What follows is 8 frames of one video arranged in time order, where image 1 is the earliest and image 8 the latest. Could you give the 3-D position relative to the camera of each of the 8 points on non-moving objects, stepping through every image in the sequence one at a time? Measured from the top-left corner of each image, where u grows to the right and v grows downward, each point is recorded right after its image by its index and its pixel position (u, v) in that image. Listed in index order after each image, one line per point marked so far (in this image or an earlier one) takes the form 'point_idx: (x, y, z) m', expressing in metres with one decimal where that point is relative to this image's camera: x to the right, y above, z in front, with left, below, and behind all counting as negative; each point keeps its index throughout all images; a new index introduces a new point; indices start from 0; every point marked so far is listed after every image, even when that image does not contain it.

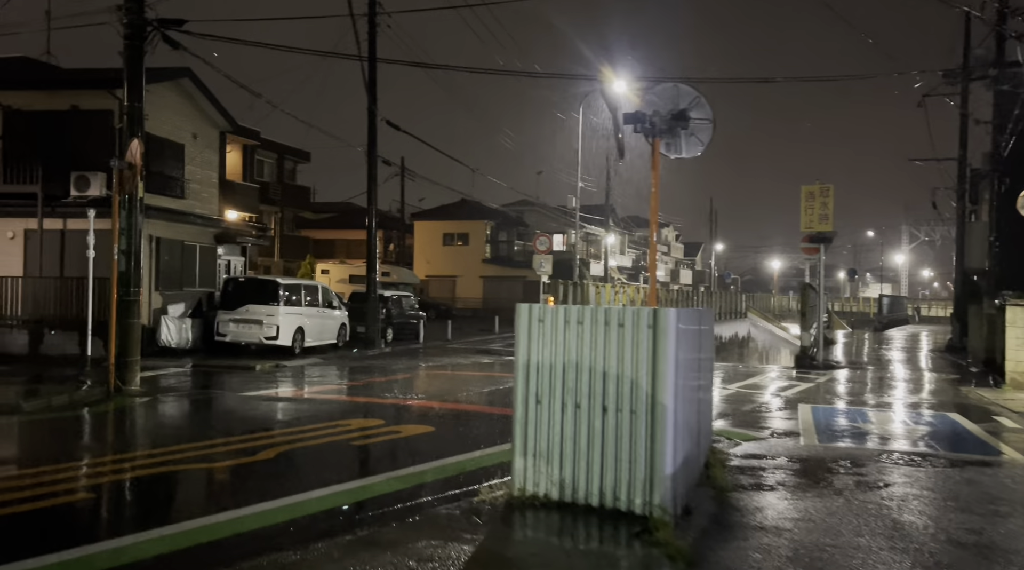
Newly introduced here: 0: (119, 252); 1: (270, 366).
0: (-5.3, +0.4, +12.7) m
1: (-4.5, -1.5, +17.7) m
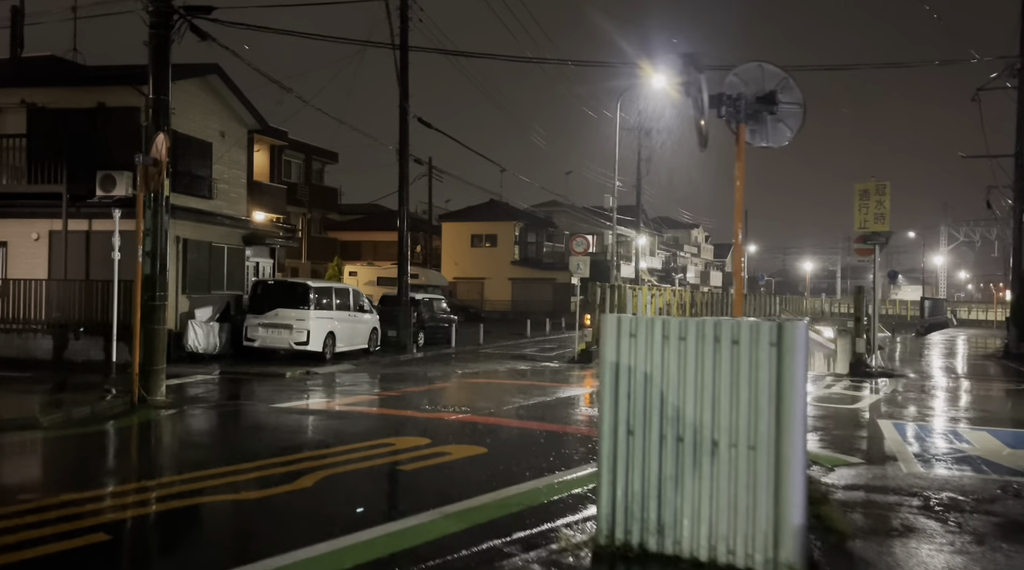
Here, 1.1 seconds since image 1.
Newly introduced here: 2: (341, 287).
0: (-4.7, +0.4, +12.0) m
1: (-3.8, -1.6, +16.9) m
2: (-3.5, 0.0, +19.4) m
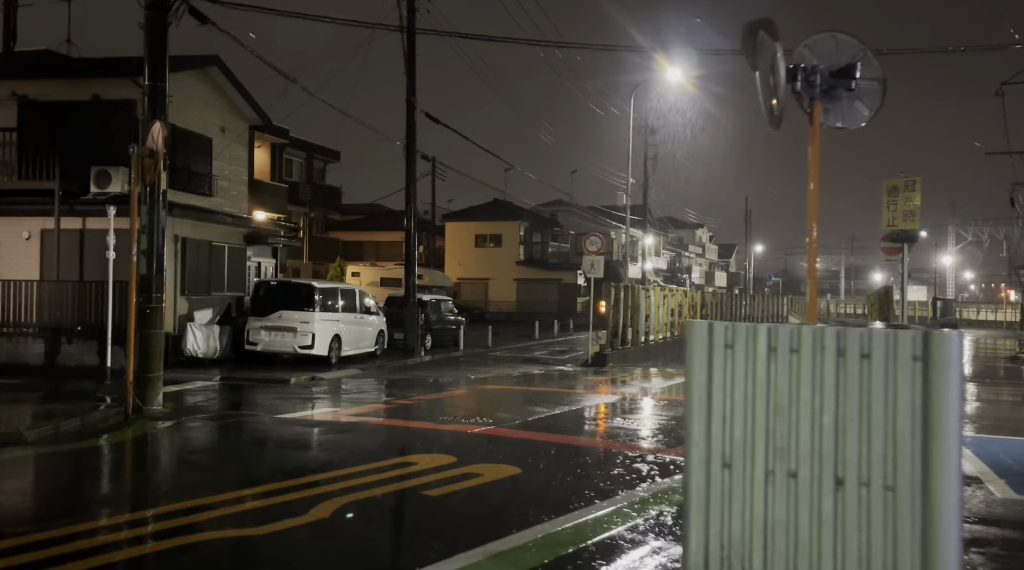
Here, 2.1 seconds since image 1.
0: (-4.4, +0.4, +11.2) m
1: (-3.5, -1.6, +16.1) m
2: (-3.2, -0.1, +18.6) m
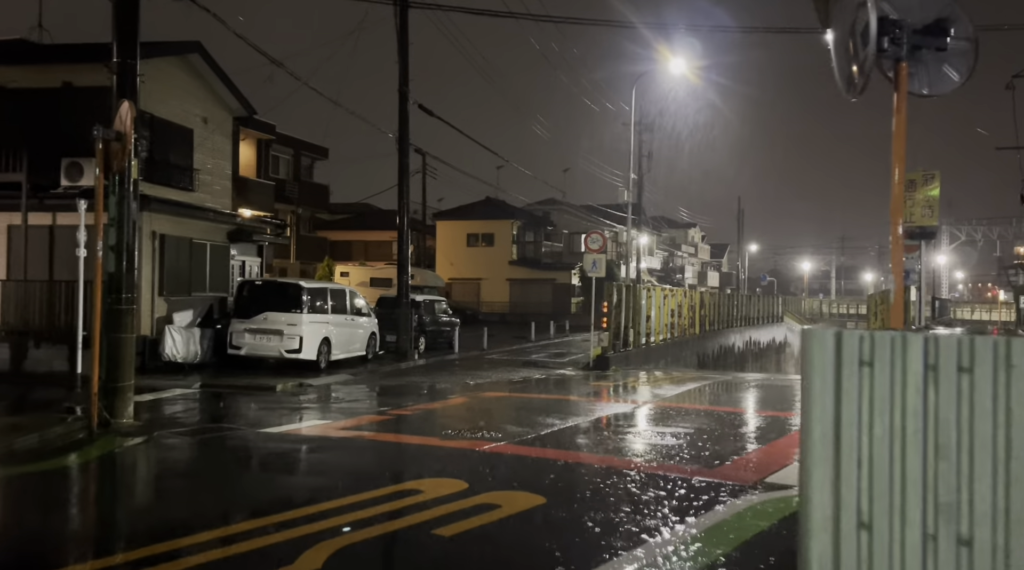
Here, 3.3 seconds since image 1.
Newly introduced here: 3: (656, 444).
0: (-4.3, +0.4, +10.1) m
1: (-3.5, -1.6, +15.0) m
2: (-3.2, 0.0, +17.5) m
3: (+1.6, -1.8, +10.4) m
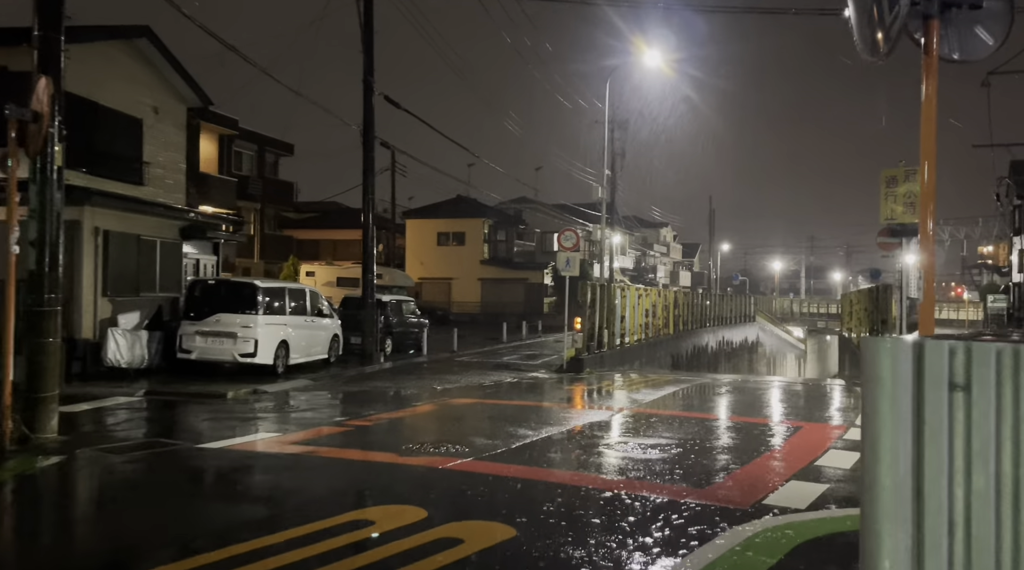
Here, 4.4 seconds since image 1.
0: (-4.6, +0.4, +9.0) m
1: (-3.9, -1.6, +14.0) m
2: (-3.8, 0.0, +16.5) m
3: (+1.3, -1.8, +9.6) m
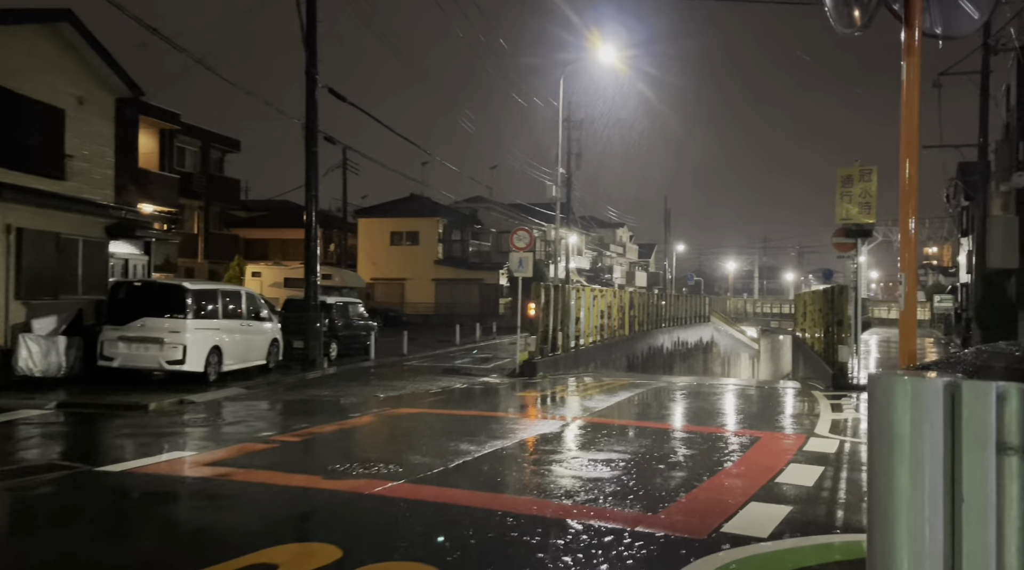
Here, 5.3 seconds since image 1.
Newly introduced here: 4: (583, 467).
0: (-5.1, +0.4, +8.0) m
1: (-4.7, -1.6, +13.0) m
2: (-4.6, -0.1, +15.5) m
3: (+0.7, -1.8, +8.8) m
4: (+0.7, -1.8, +9.4) m
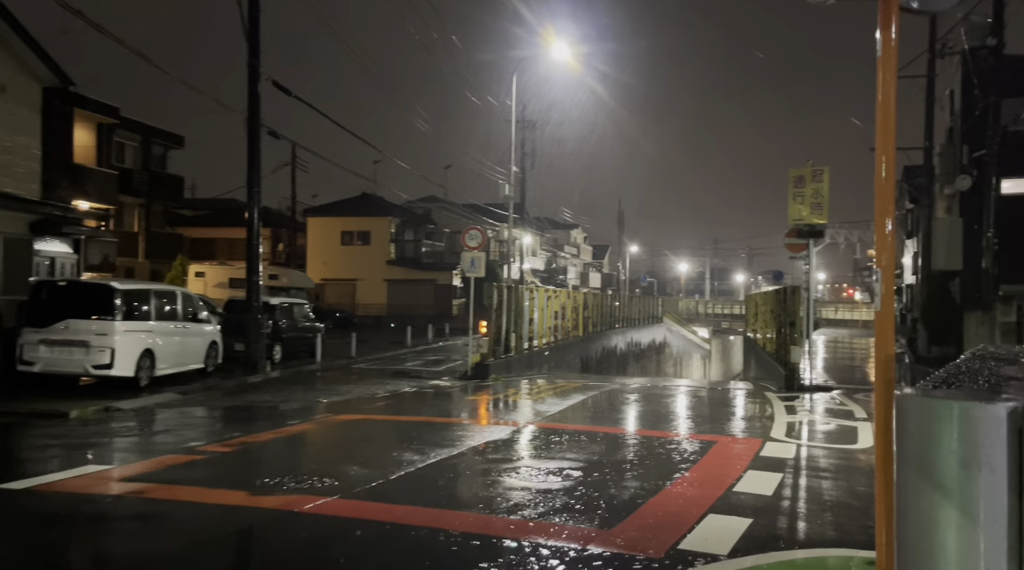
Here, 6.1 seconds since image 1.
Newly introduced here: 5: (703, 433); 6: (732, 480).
0: (-5.5, +0.4, +7.2) m
1: (-5.3, -1.6, +12.2) m
2: (-5.4, -0.1, +14.7) m
3: (+0.3, -1.8, +8.3) m
4: (+0.2, -1.8, +8.8) m
5: (+2.6, -2.0, +12.8) m
6: (+2.2, -1.9, +9.3) m
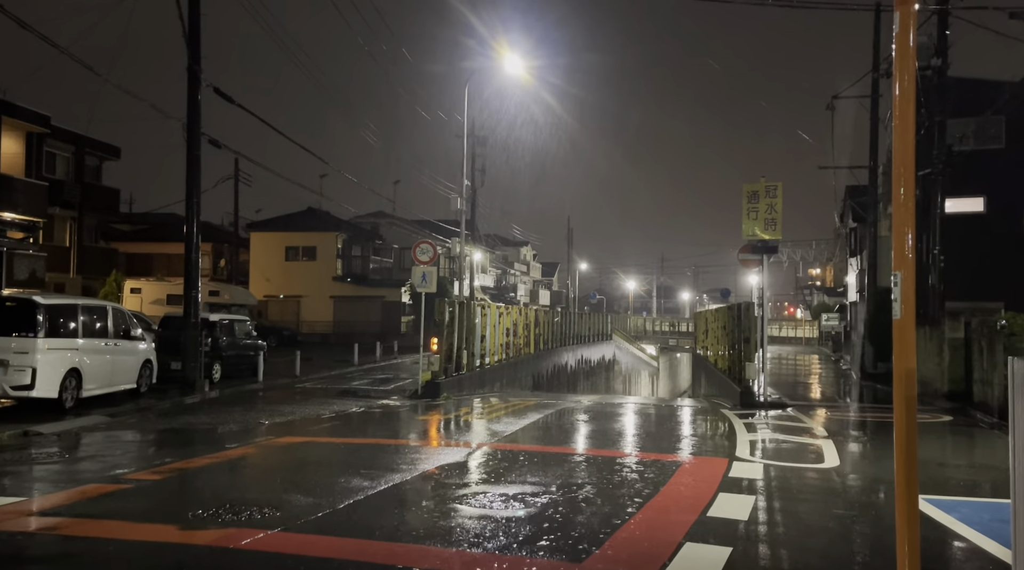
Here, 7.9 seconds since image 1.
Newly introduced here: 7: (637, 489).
0: (-5.8, +0.3, +6.2) m
1: (-5.9, -1.8, +11.2) m
2: (-6.1, -0.3, +13.7) m
3: (-0.1, -1.9, +7.6) m
4: (-0.1, -1.9, +8.1) m
5: (+2.0, -2.2, +12.3) m
6: (+1.8, -2.0, +8.7) m
7: (+1.3, -2.0, +9.2) m
